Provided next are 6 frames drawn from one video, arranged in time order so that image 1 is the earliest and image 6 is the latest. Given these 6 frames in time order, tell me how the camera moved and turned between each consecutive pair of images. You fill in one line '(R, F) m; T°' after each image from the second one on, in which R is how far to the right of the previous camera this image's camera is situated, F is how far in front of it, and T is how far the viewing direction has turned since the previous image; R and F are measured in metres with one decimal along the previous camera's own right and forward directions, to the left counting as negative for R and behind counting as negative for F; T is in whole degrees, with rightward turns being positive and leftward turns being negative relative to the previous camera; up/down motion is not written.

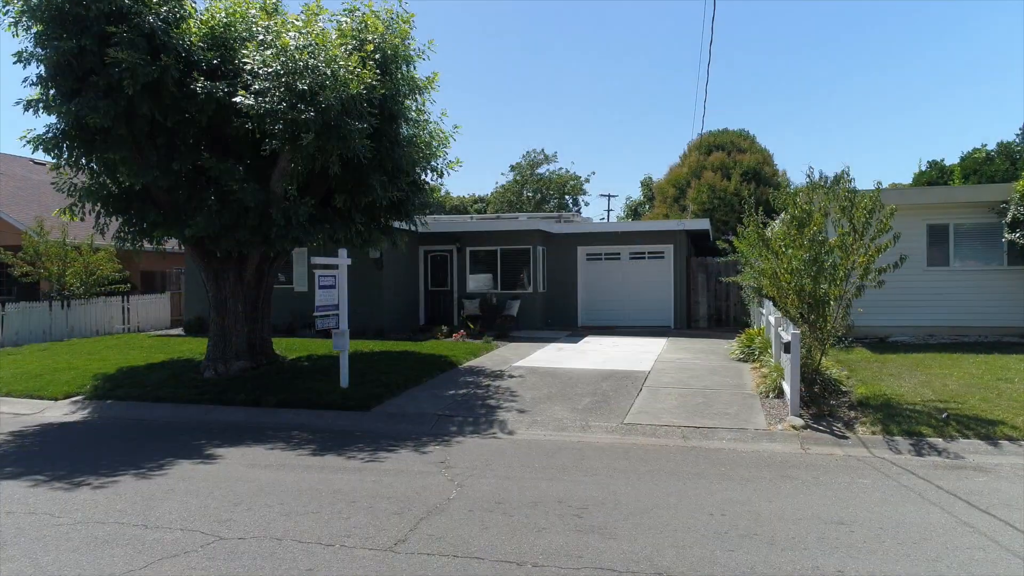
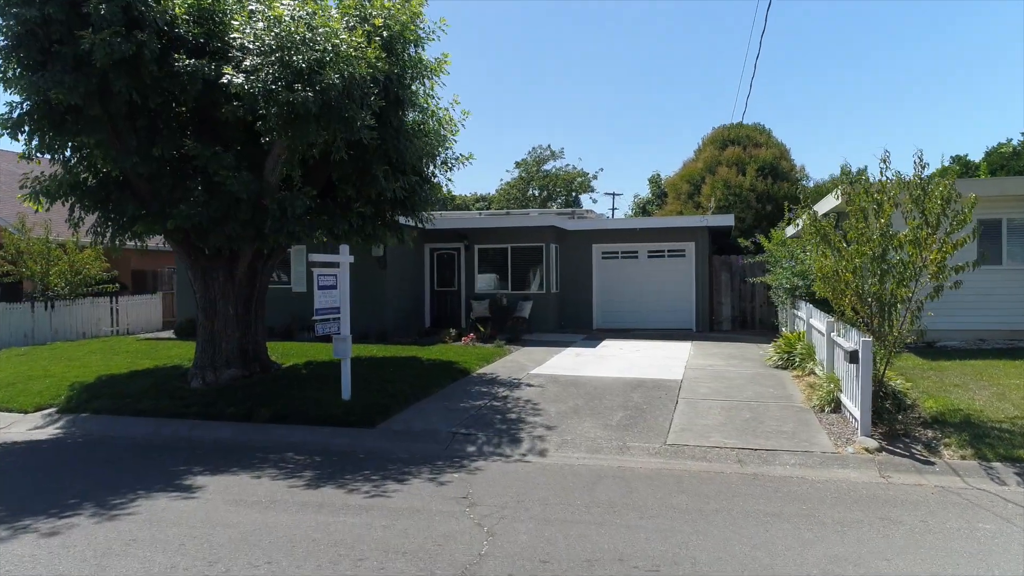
(-0.1, +1.1) m; 0°
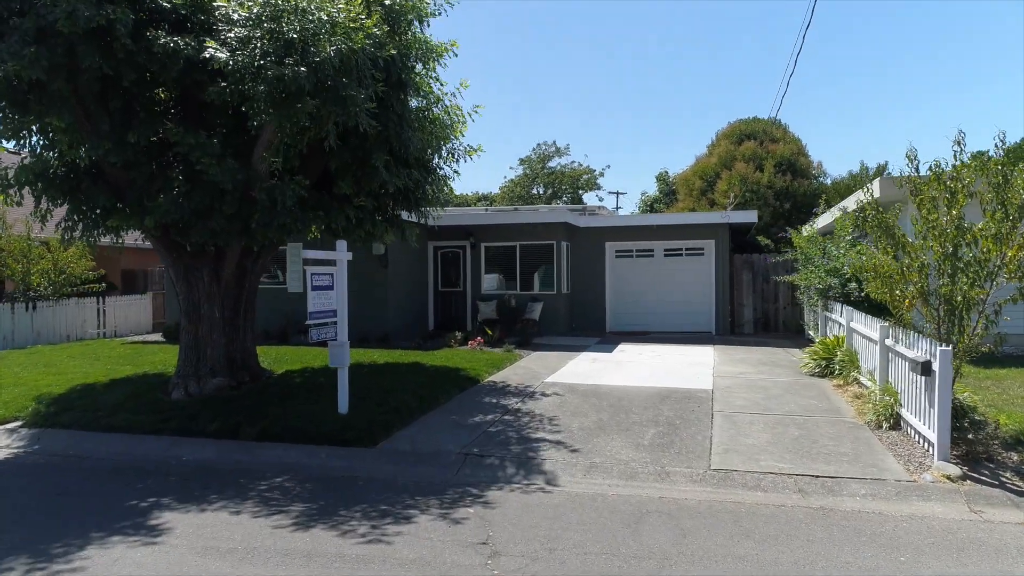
(-0.1, +1.0) m; 0°
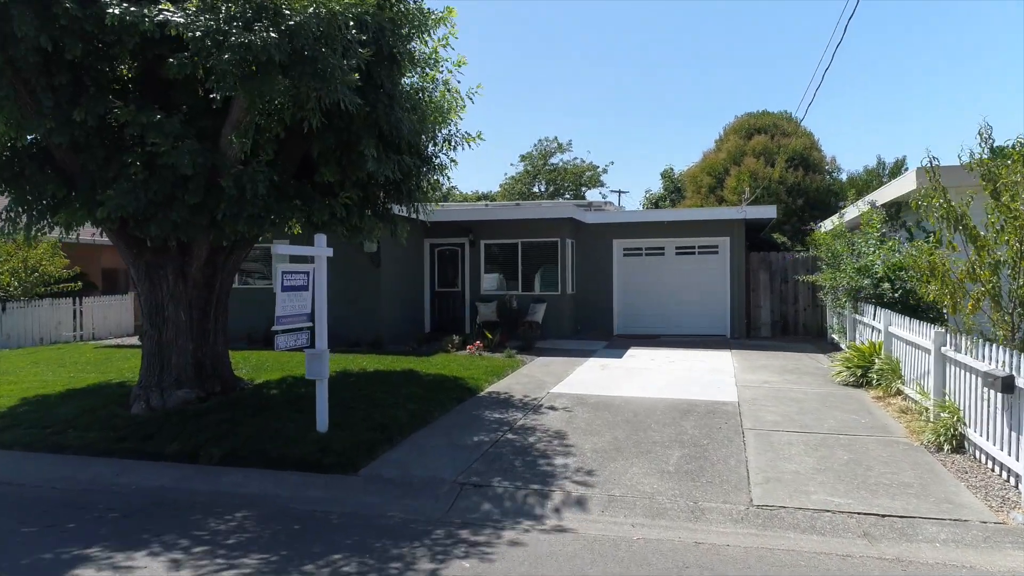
(0.0, +1.0) m; 0°
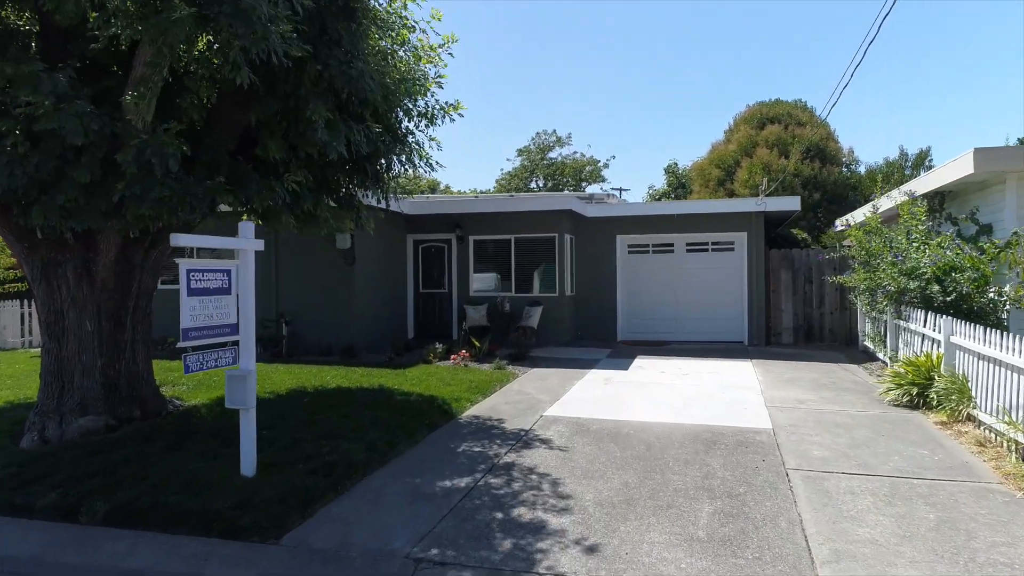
(+0.1, +1.6) m; 0°
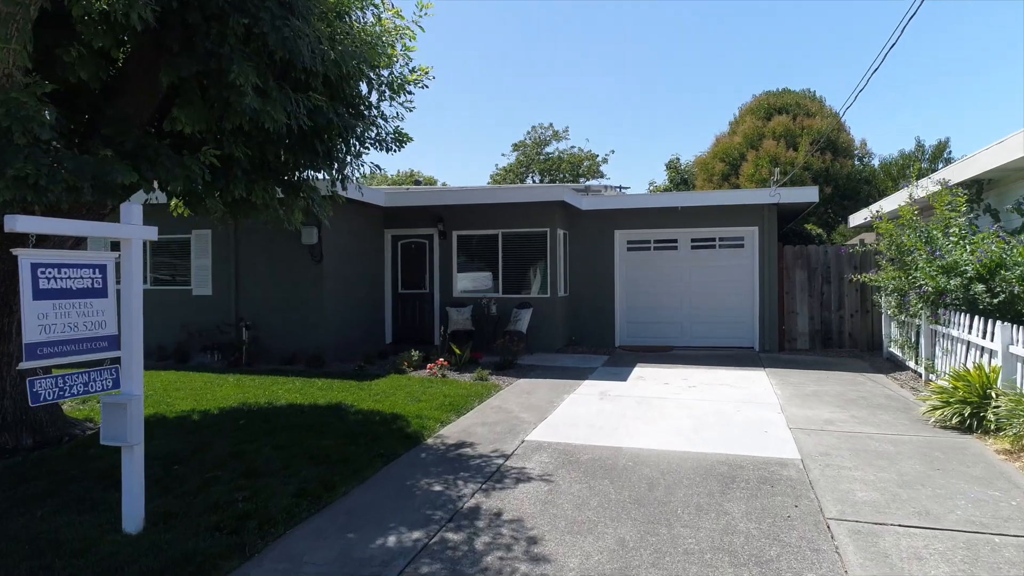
(+0.1, +1.3) m; 0°
